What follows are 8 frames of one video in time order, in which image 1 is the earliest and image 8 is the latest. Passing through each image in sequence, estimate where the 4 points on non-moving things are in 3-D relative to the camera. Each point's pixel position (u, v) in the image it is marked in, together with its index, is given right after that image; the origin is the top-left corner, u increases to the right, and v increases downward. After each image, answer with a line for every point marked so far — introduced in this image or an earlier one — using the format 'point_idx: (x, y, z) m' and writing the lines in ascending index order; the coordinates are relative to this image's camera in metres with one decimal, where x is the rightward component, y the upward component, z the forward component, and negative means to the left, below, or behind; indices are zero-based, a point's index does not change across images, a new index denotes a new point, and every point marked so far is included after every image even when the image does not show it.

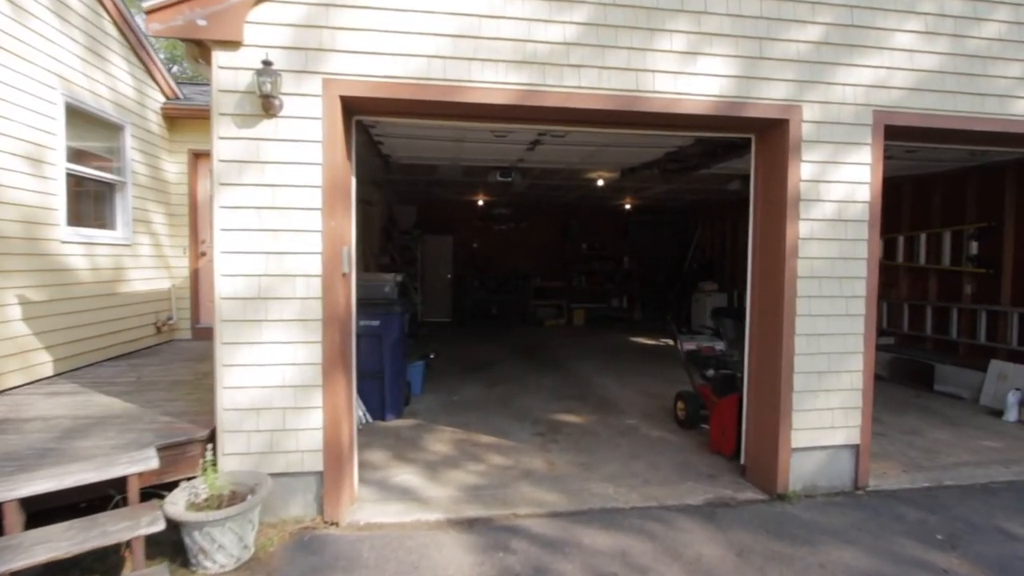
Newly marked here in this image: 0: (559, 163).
0: (+0.5, +1.5, +5.6) m
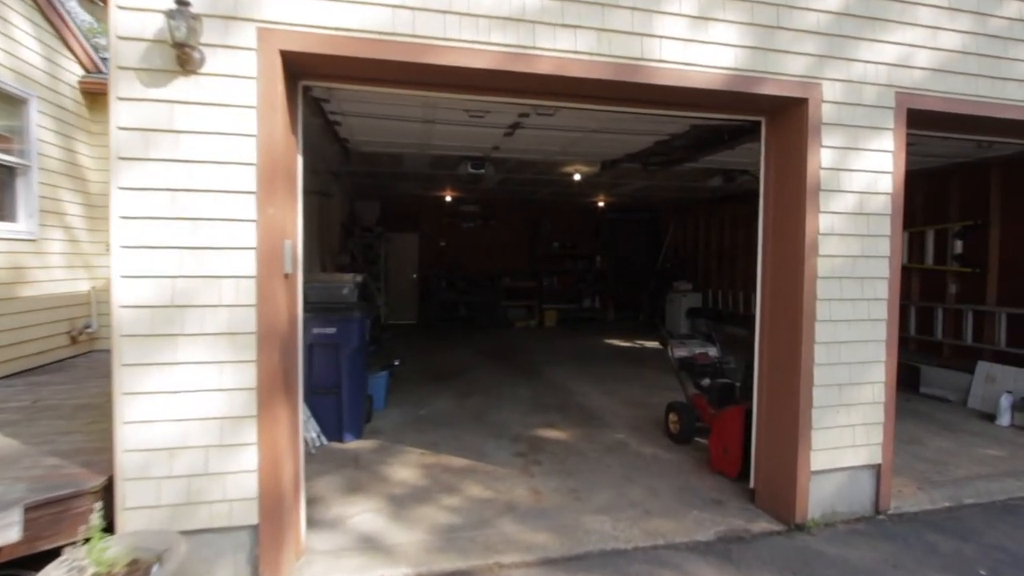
0: (+0.3, +1.4, +5.1) m
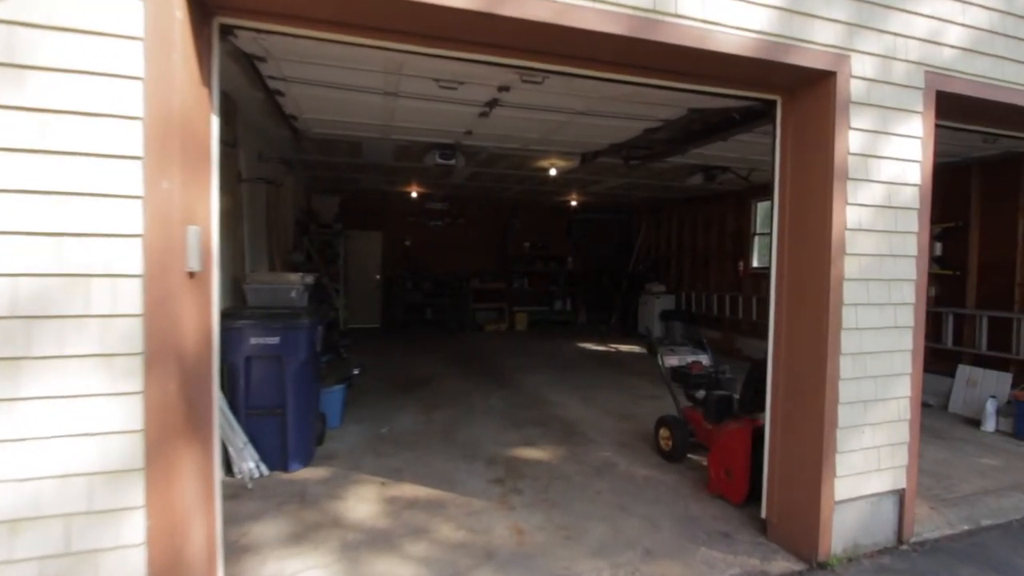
0: (0.0, +1.4, +4.7) m
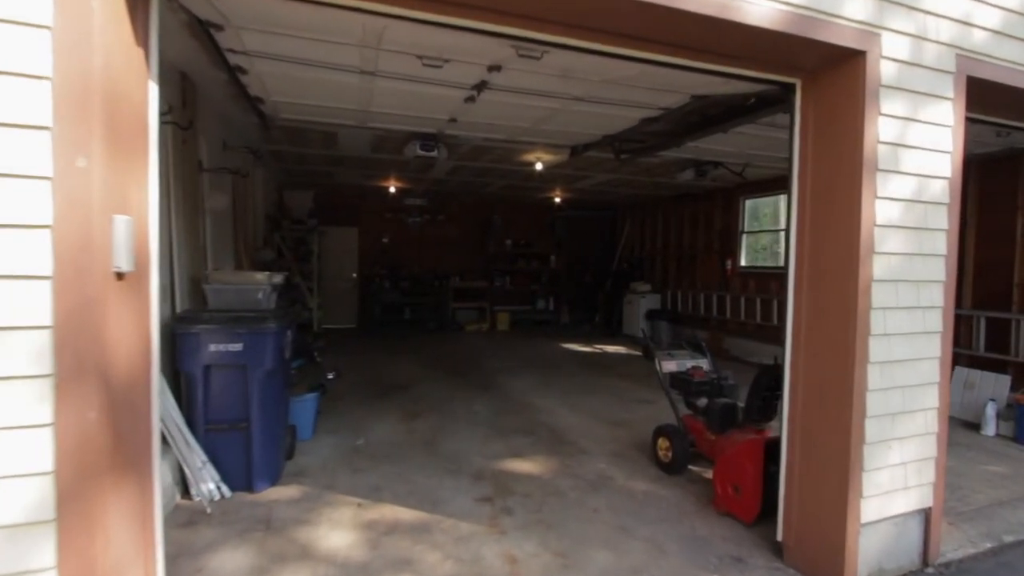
0: (-0.1, +1.4, +4.4) m
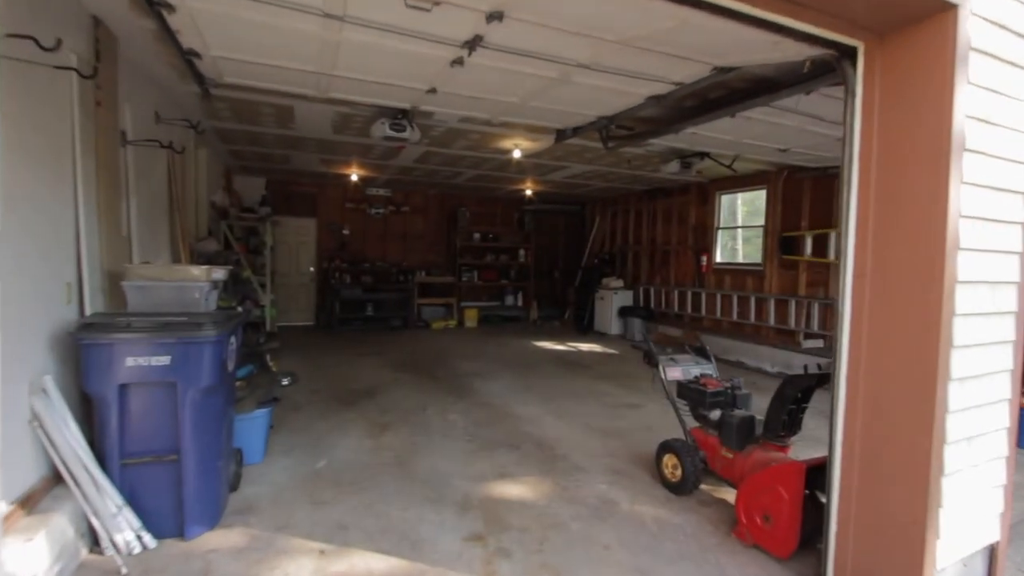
0: (-0.2, +1.4, +3.9) m
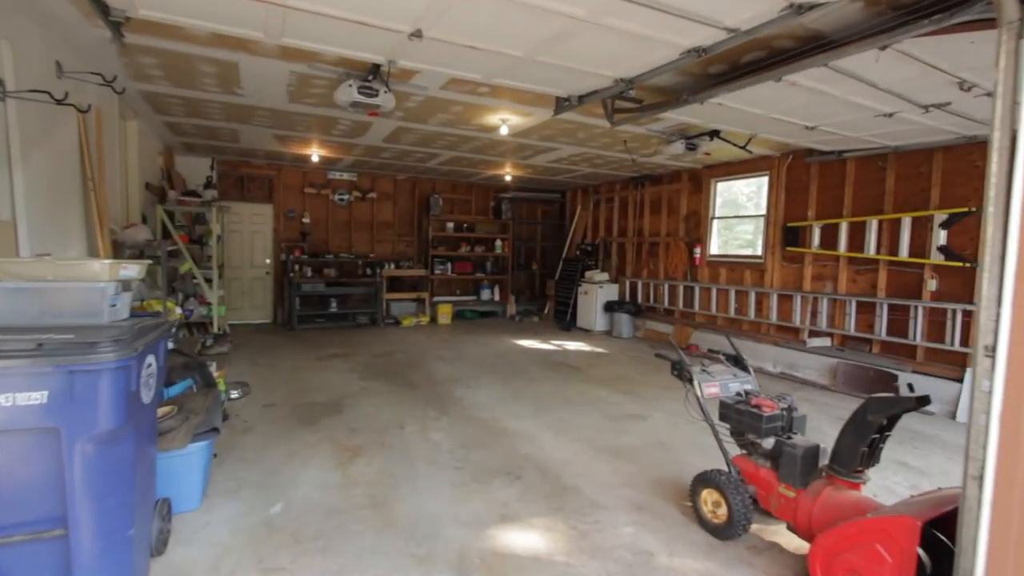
0: (-0.2, +1.5, +3.2) m
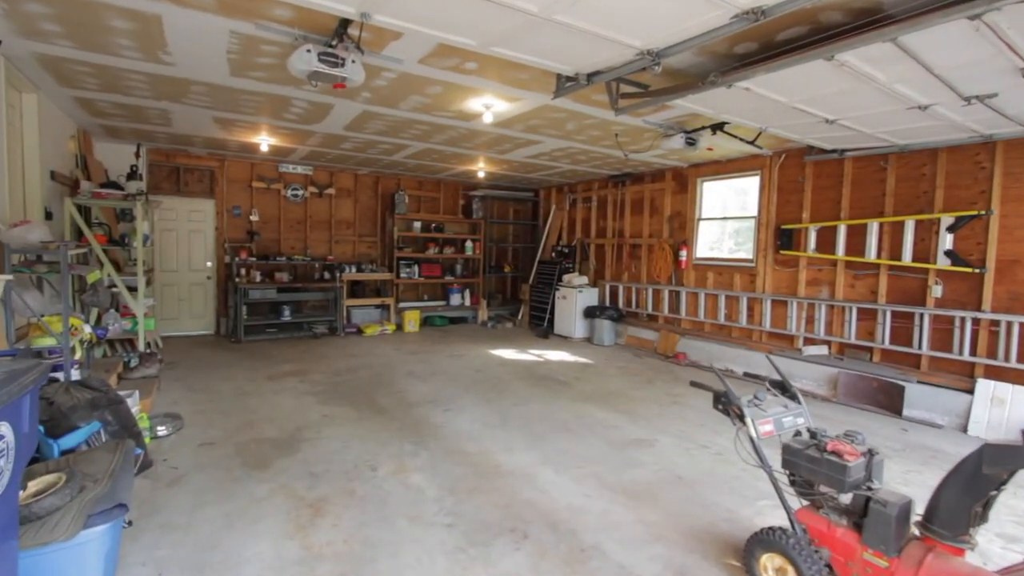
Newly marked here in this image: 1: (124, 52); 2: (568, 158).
0: (-0.2, +1.4, +2.5) m
1: (-2.8, +1.7, +3.5) m
2: (+0.8, +1.9, +6.9) m
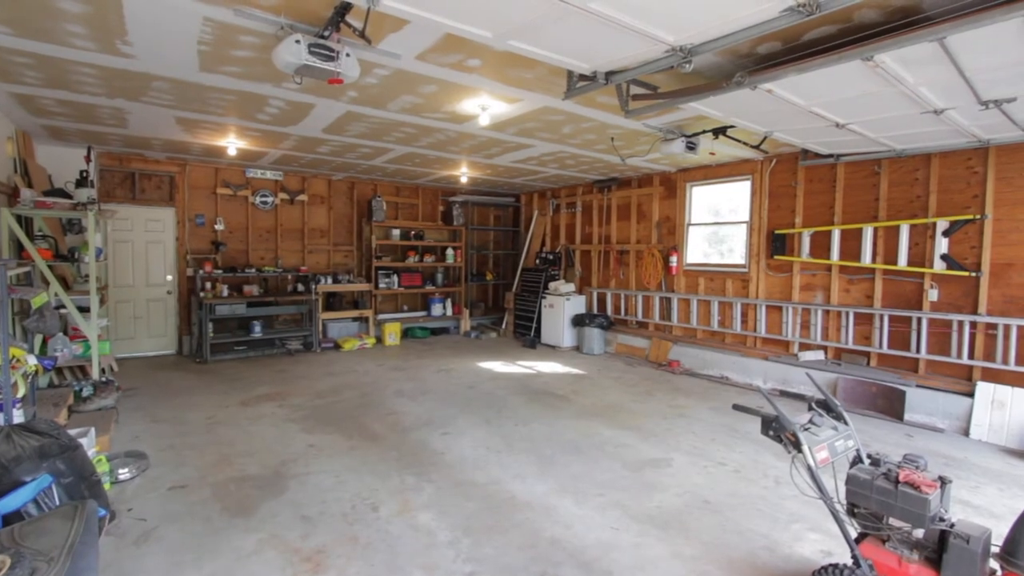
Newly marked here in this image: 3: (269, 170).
0: (-0.1, +1.3, +2.3) m
1: (-2.8, +1.6, +3.0) m
2: (+0.6, +1.8, +6.7) m
3: (-3.9, +1.9, +7.7) m
